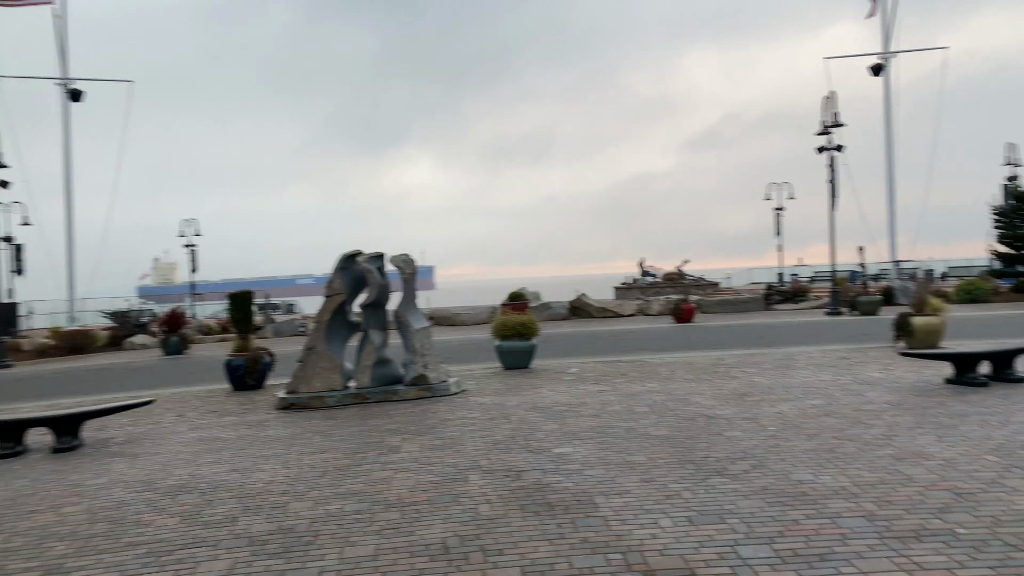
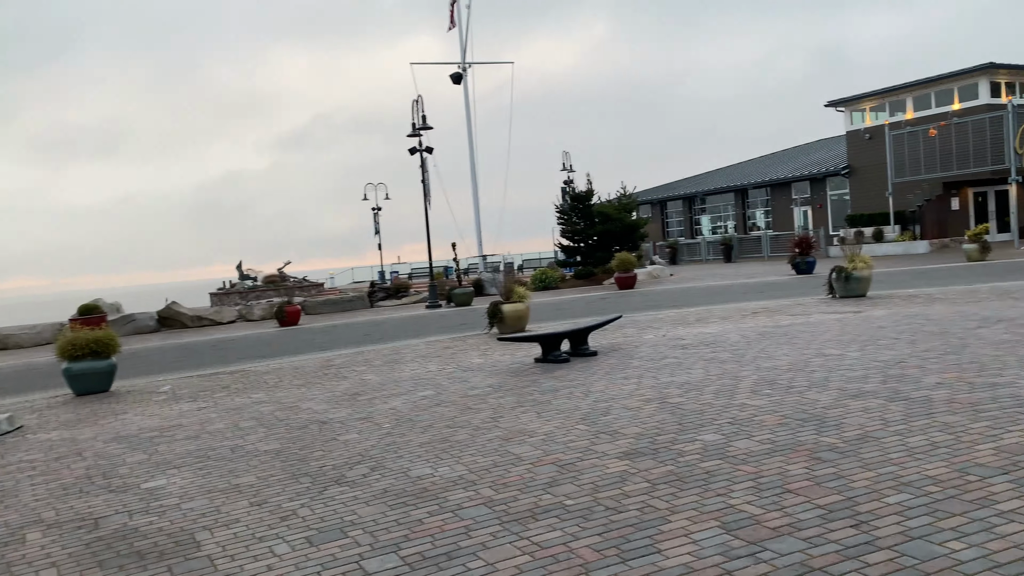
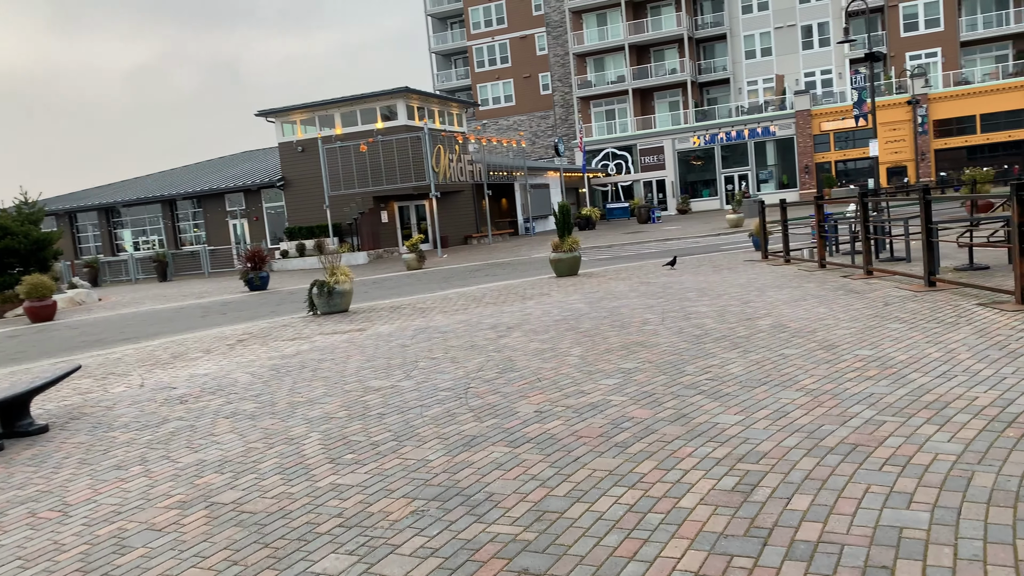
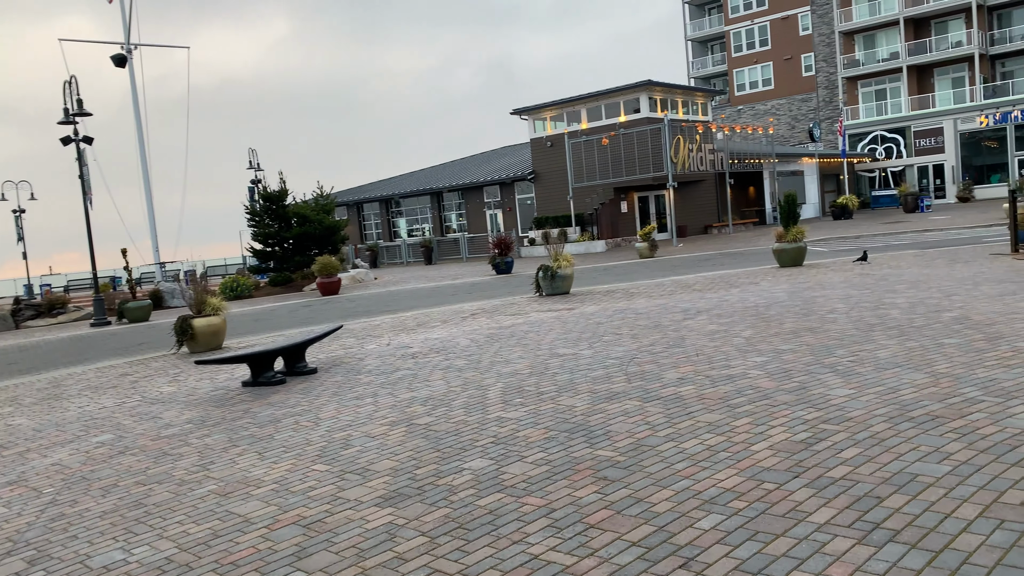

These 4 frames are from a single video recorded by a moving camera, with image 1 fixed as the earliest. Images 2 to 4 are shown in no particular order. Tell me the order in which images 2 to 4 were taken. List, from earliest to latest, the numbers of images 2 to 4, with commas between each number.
2, 4, 3
